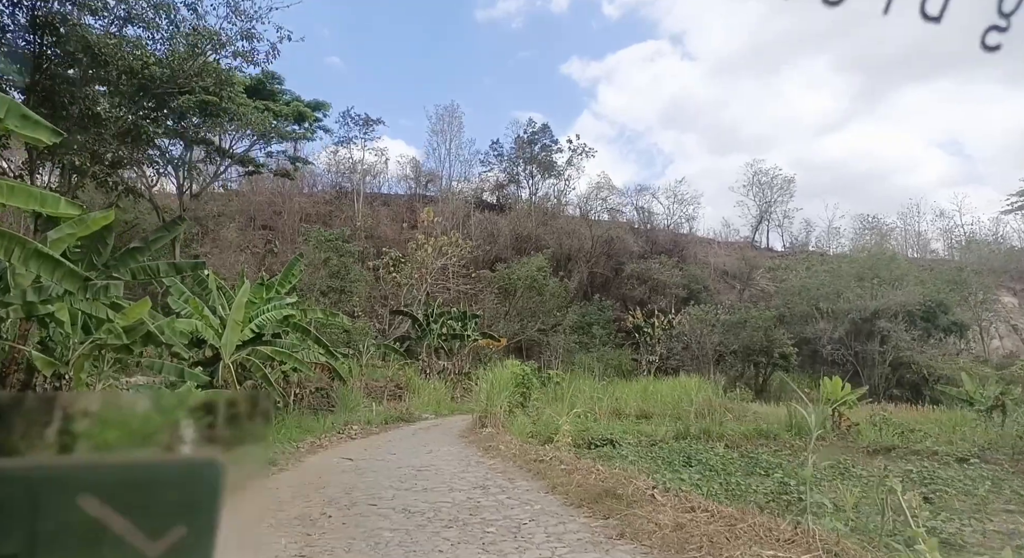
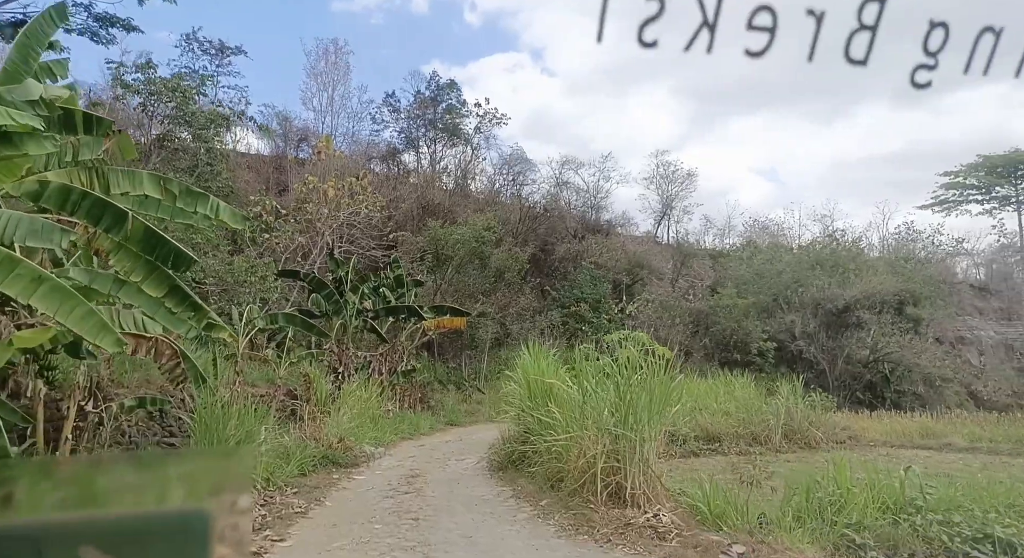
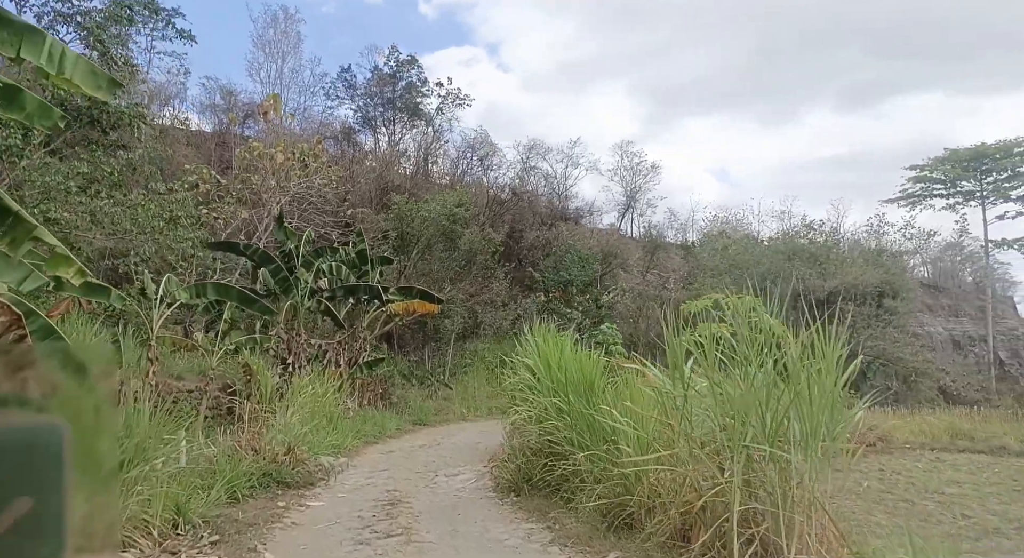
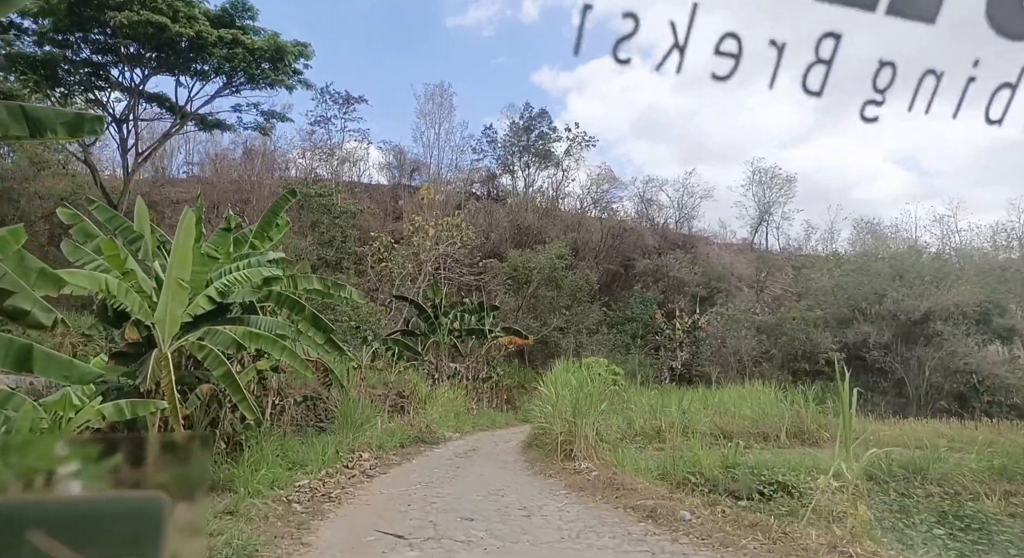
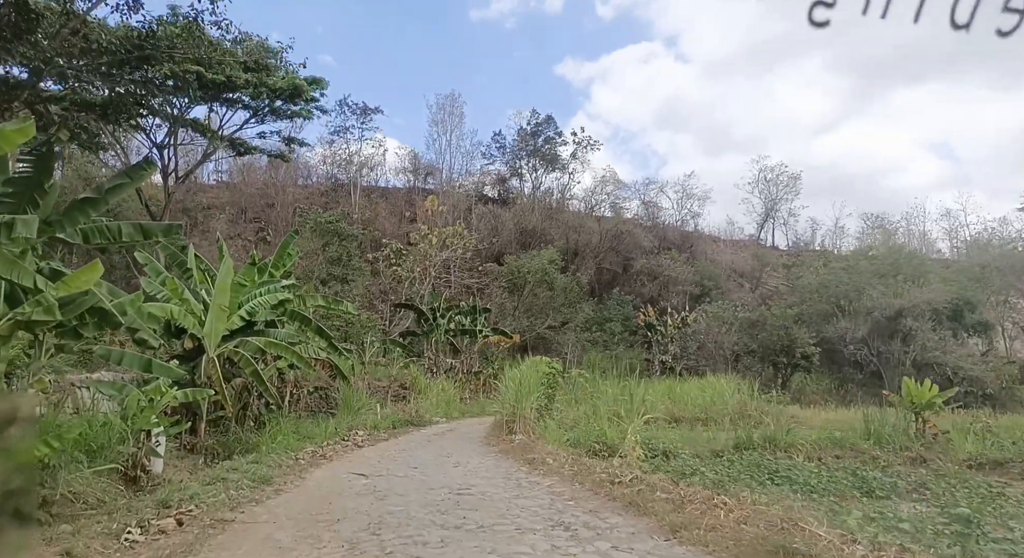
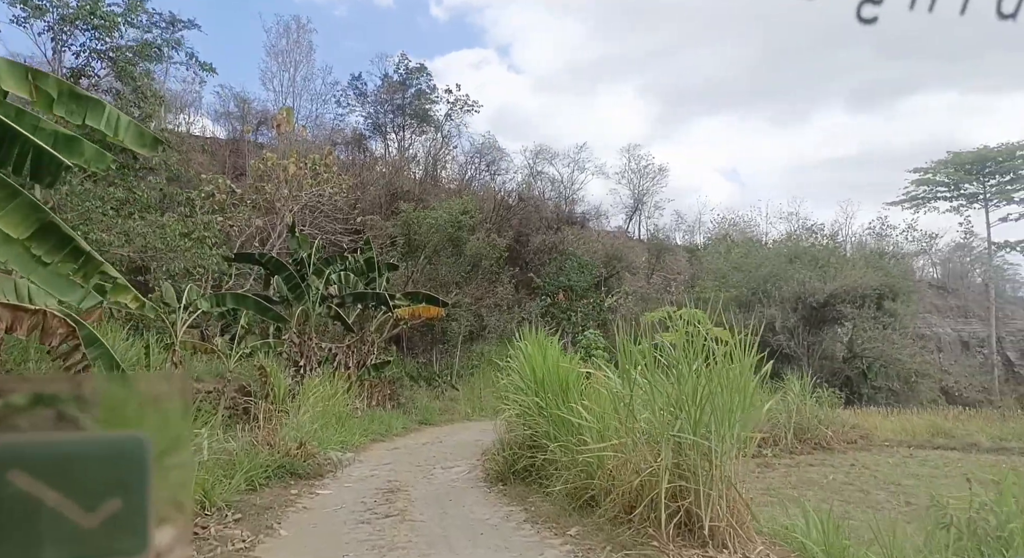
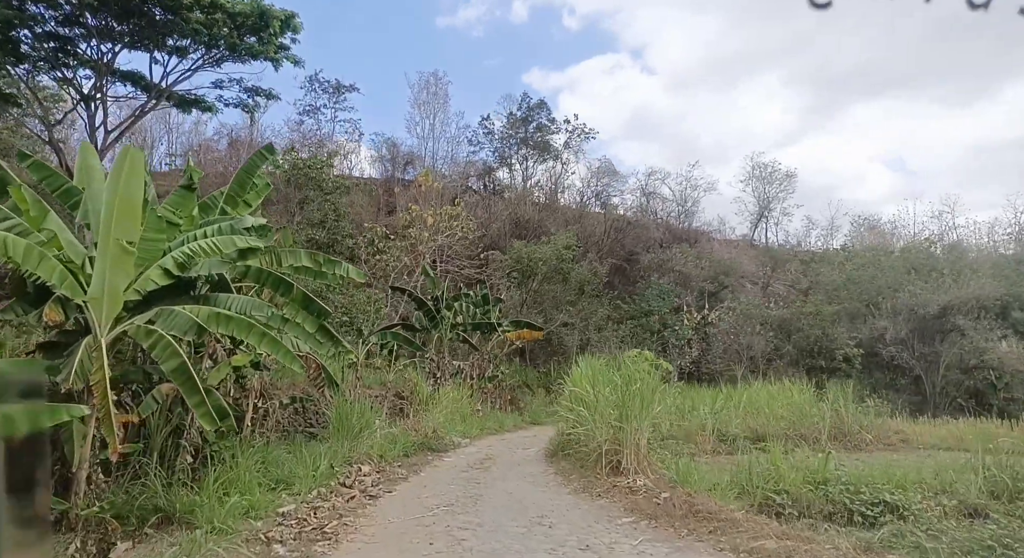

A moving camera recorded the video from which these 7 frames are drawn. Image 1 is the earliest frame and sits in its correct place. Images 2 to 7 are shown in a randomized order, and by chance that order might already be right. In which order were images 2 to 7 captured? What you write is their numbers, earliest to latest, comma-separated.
5, 4, 7, 2, 6, 3
